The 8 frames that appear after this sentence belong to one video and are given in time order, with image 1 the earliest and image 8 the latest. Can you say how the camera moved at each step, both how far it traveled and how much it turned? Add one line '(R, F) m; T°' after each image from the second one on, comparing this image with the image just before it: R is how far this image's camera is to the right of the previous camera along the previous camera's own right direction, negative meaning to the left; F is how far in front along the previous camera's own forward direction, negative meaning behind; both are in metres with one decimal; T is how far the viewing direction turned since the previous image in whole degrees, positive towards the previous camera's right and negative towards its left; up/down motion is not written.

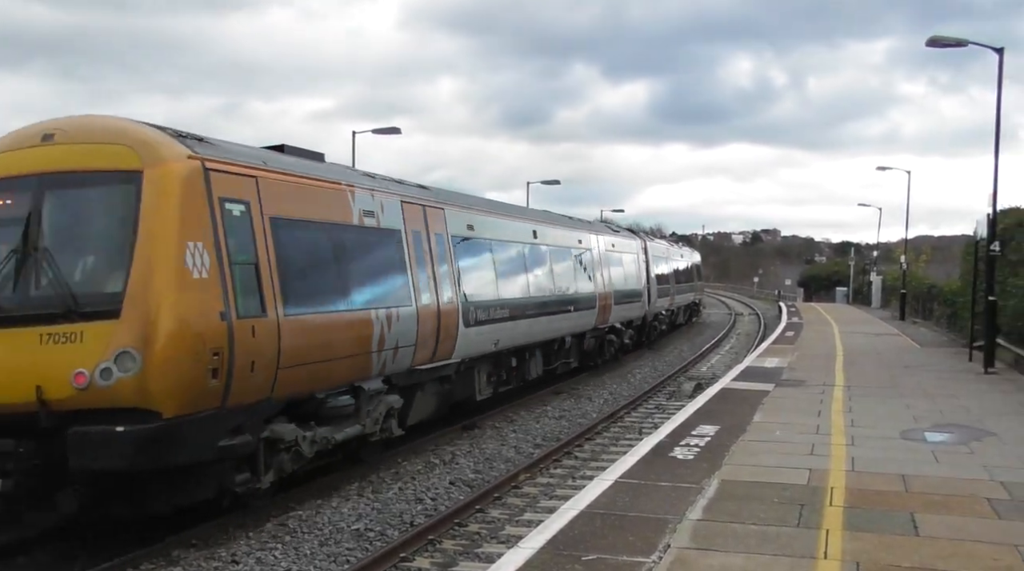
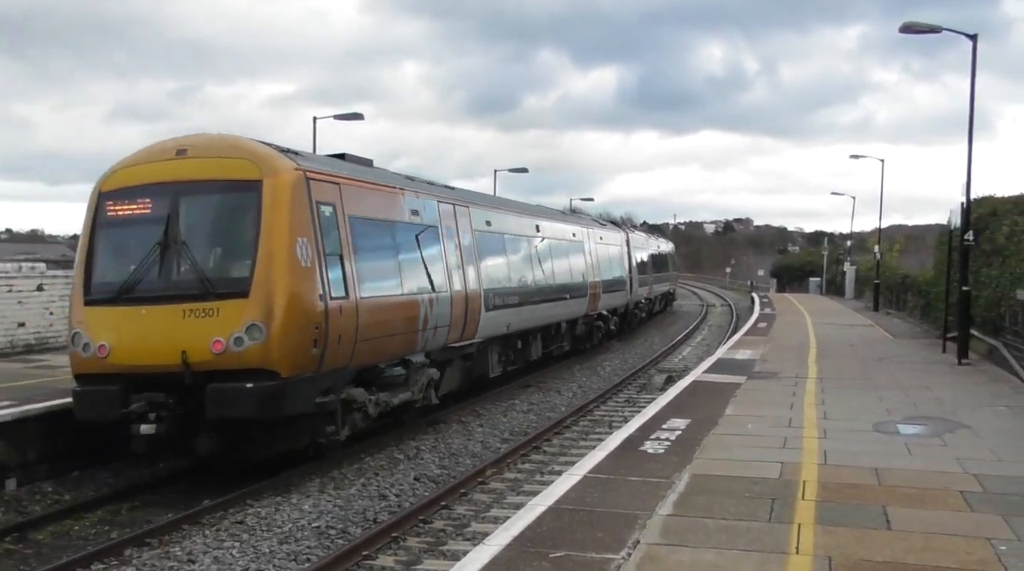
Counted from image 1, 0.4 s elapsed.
(-0.1, +0.4) m; +1°
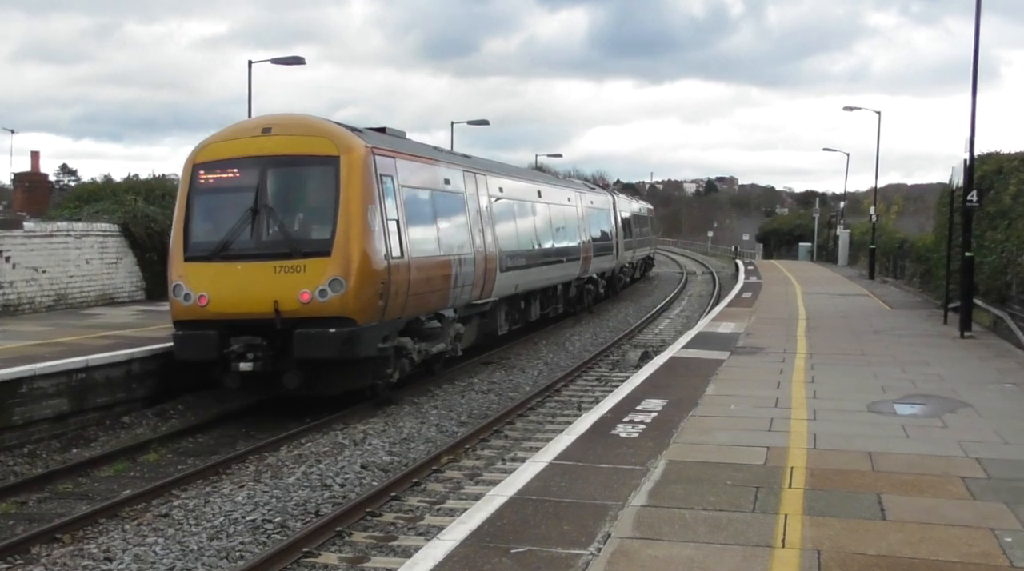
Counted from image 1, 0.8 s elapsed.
(0.0, +1.9) m; +2°
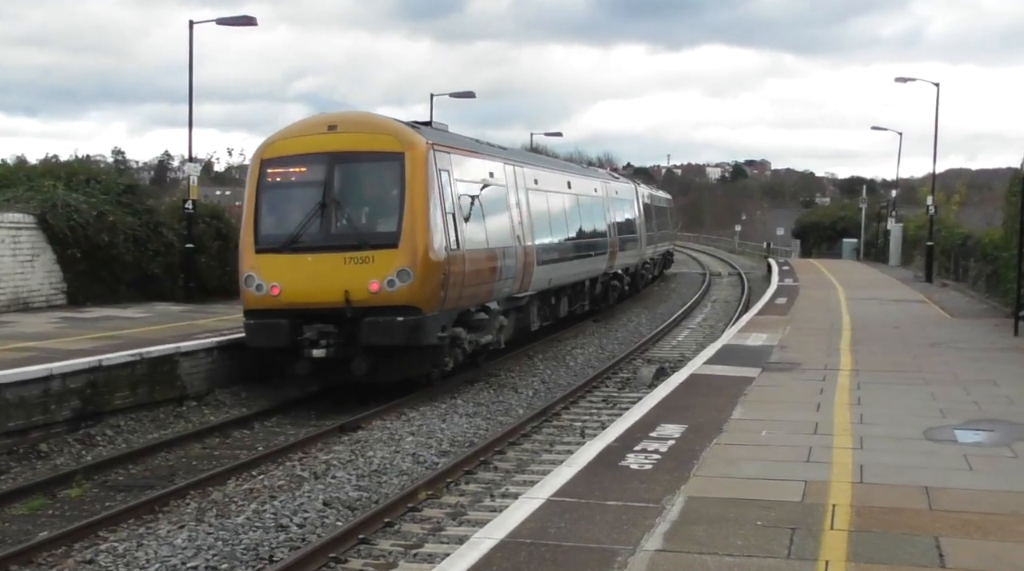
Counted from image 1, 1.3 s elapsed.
(+0.2, +2.6) m; 0°
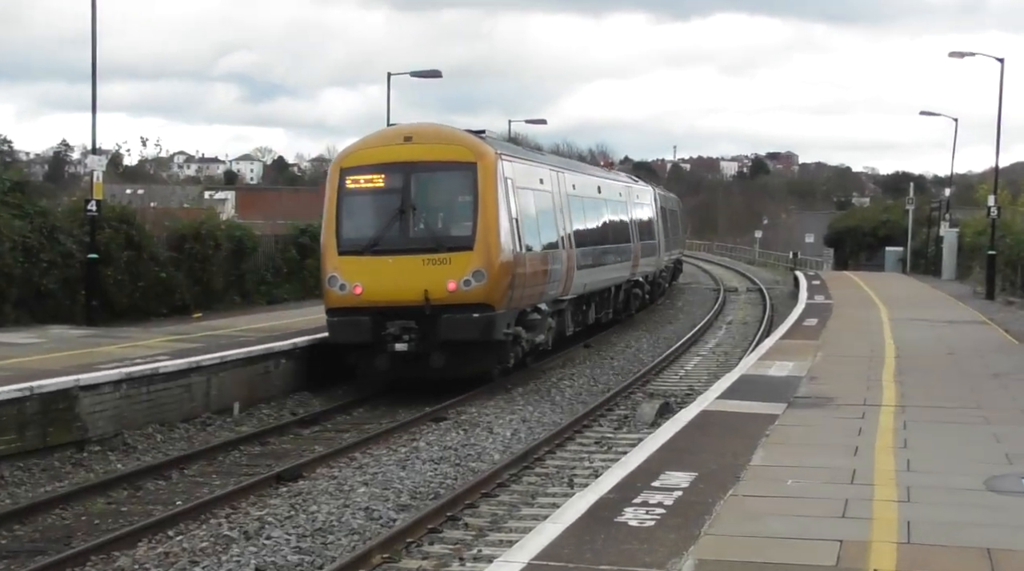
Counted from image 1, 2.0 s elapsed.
(+0.3, +2.4) m; 0°
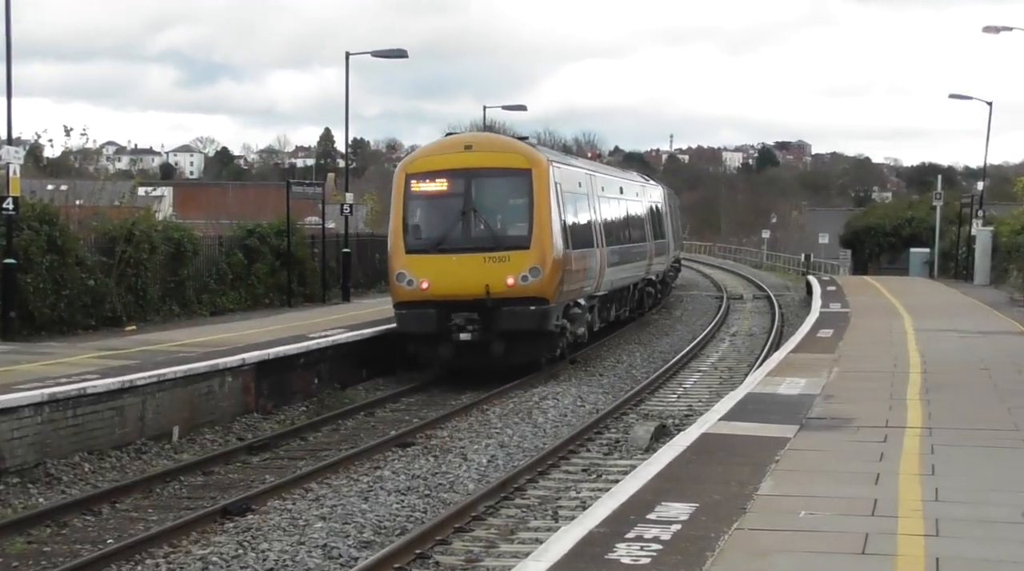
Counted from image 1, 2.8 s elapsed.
(+0.1, +1.3) m; 0°
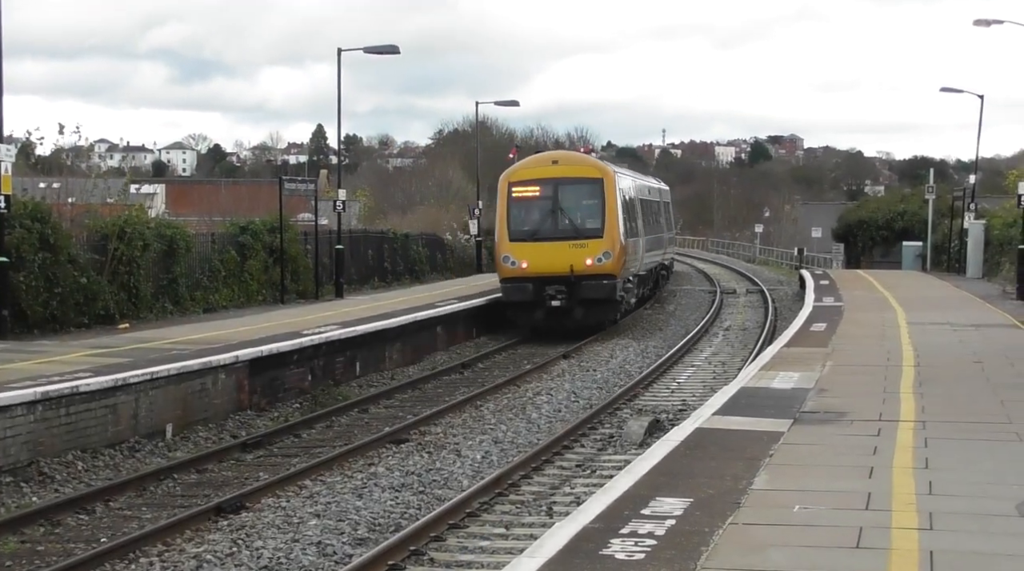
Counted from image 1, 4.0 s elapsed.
(0.0, 0.0) m; 0°
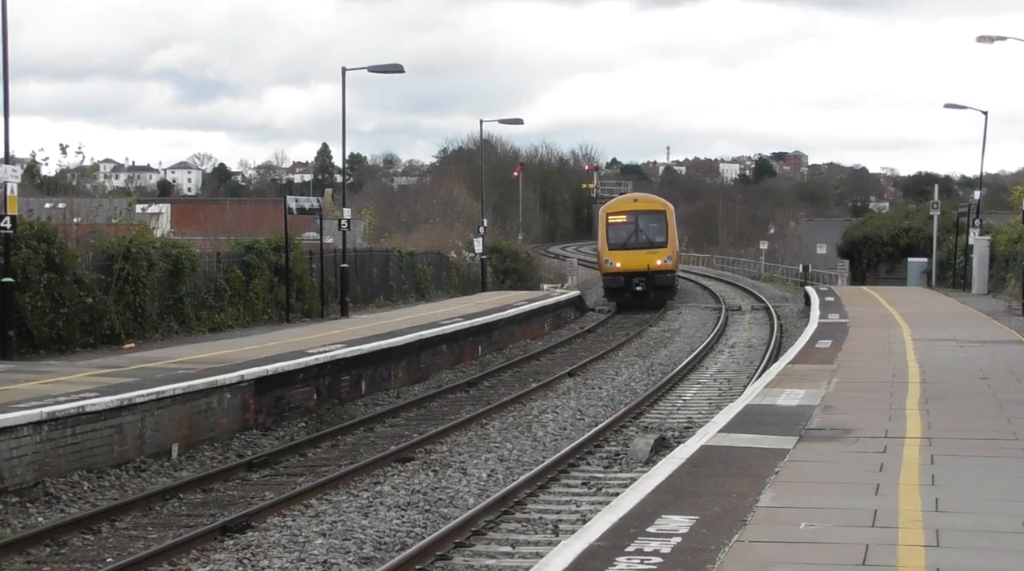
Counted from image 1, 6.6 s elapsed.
(0.0, 0.0) m; 0°
